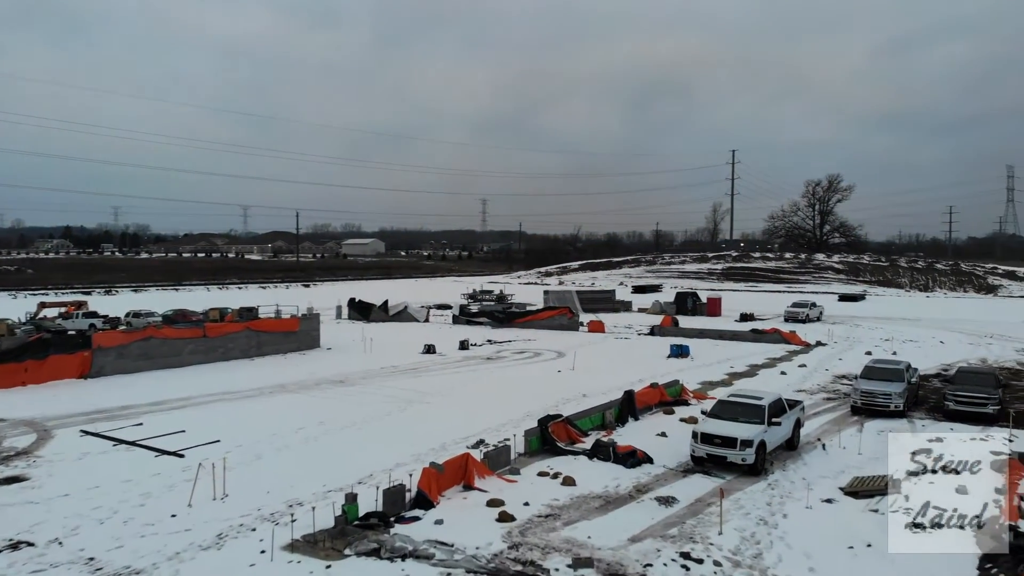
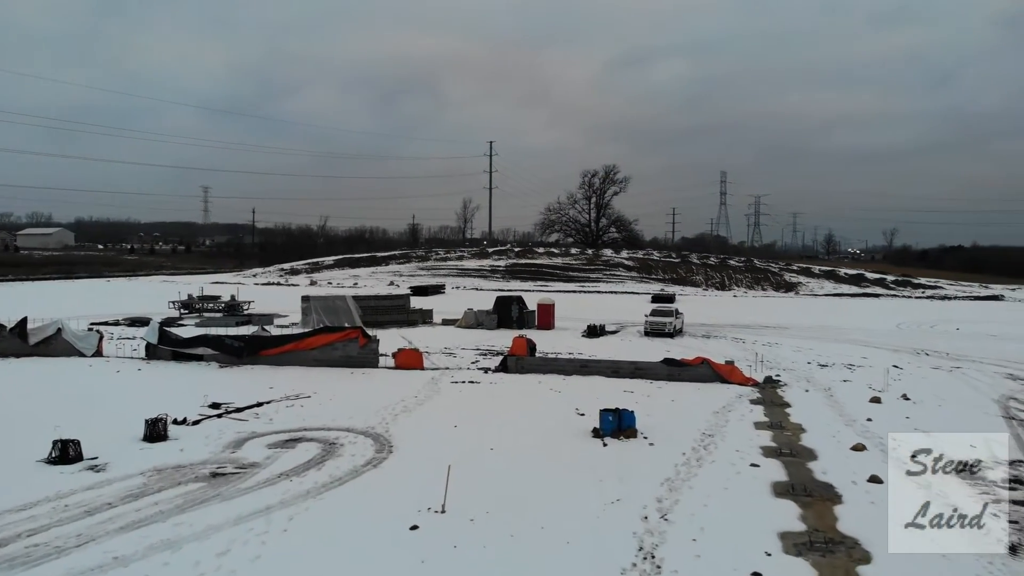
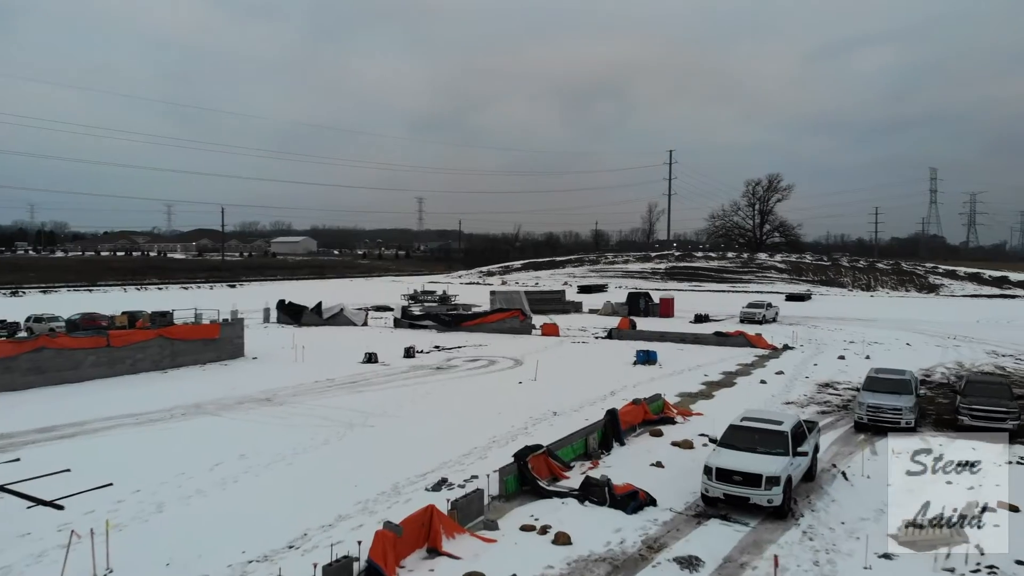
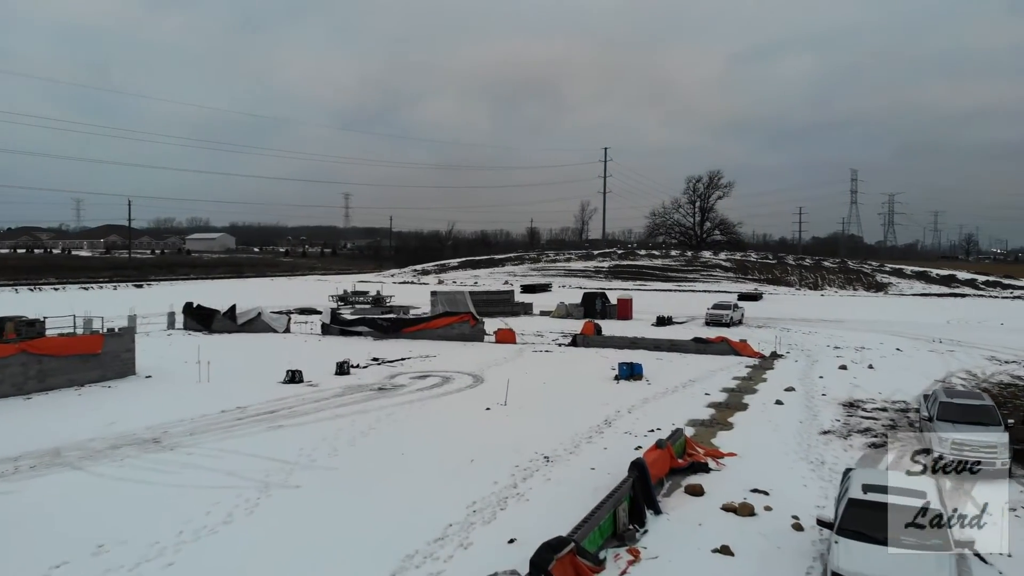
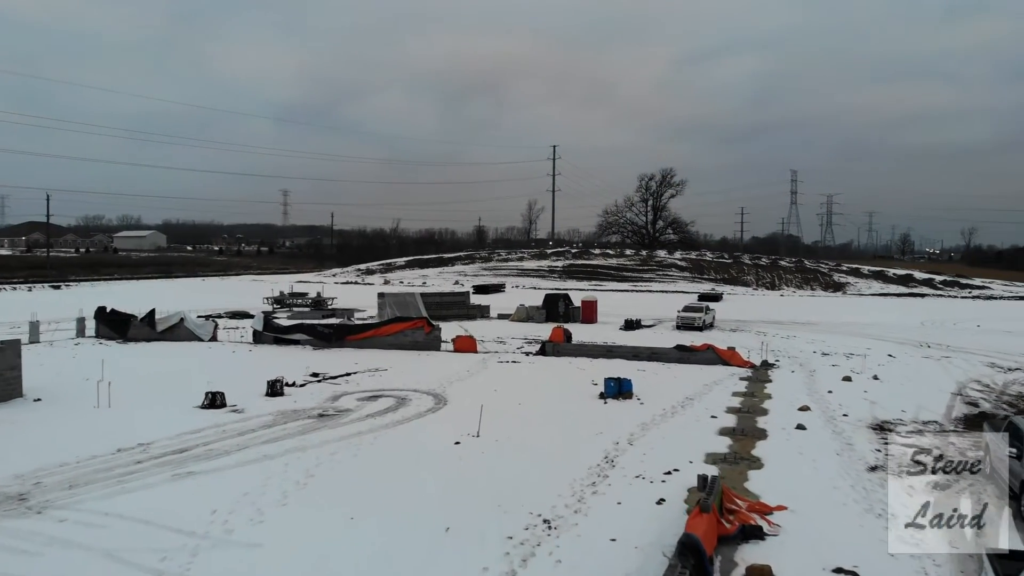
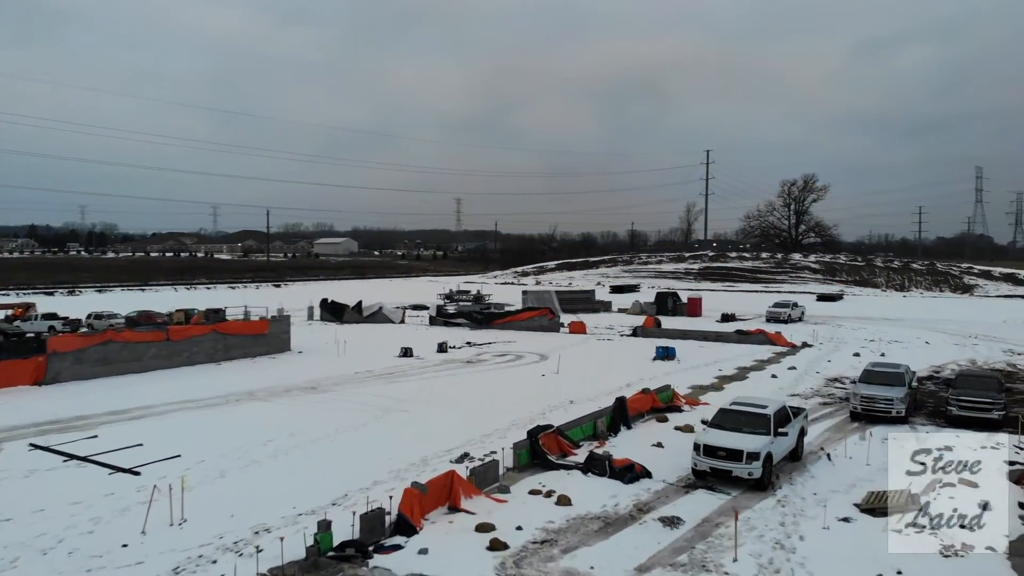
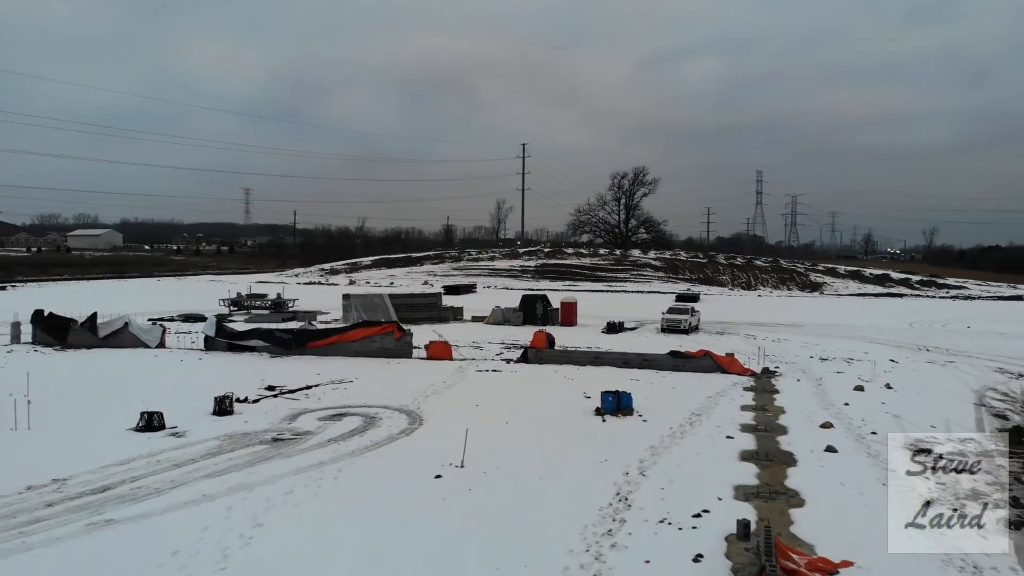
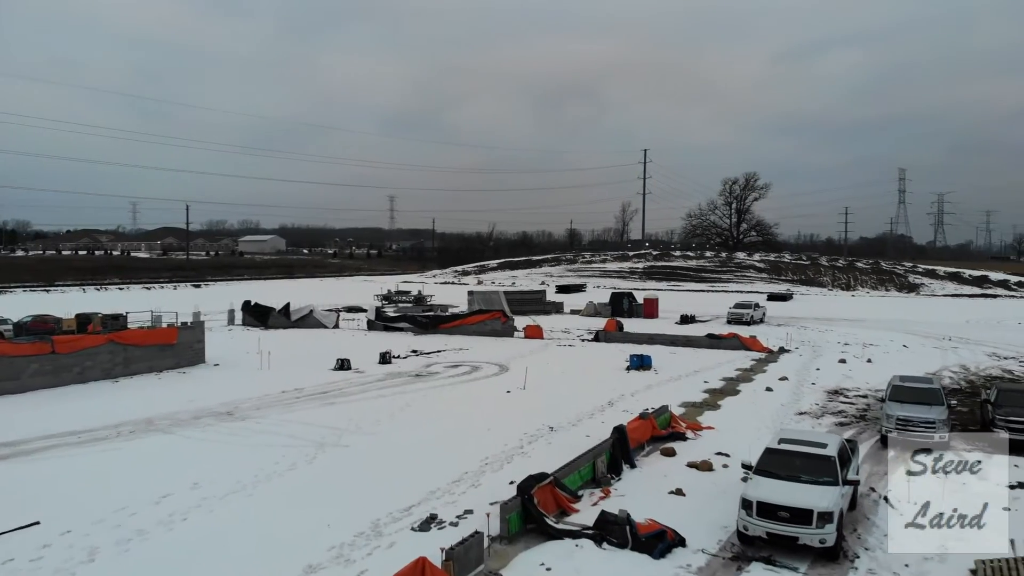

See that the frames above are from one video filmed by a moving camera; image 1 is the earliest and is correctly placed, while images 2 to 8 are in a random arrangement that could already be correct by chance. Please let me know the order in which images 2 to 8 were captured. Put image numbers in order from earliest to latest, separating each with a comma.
6, 3, 8, 4, 5, 7, 2
